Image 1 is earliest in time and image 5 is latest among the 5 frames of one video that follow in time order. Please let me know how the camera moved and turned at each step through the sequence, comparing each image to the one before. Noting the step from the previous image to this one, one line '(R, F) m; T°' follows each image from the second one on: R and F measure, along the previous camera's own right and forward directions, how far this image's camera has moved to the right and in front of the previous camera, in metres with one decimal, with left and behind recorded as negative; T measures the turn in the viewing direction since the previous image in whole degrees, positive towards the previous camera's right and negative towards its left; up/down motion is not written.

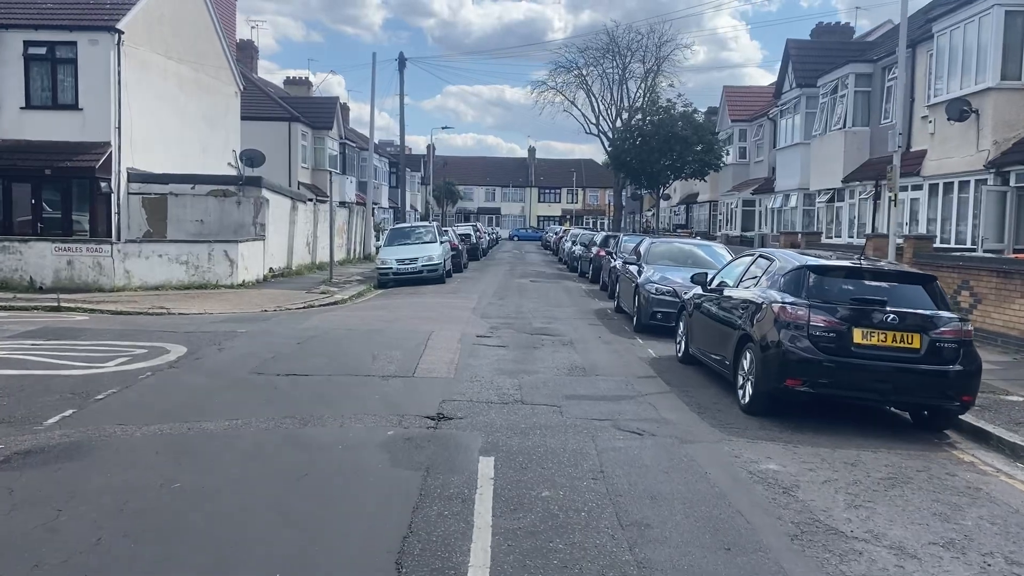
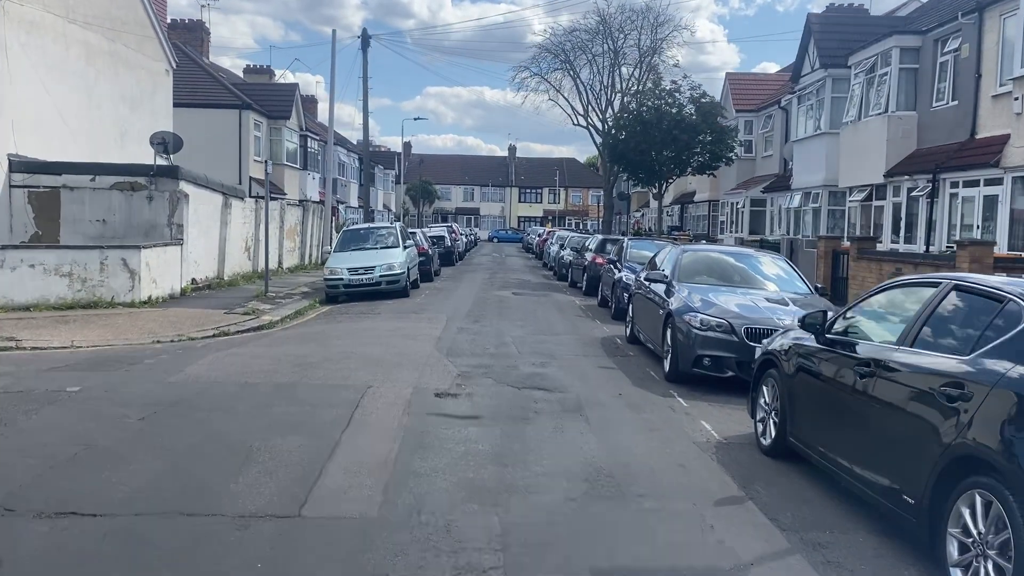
(0.0, +4.4) m; +1°
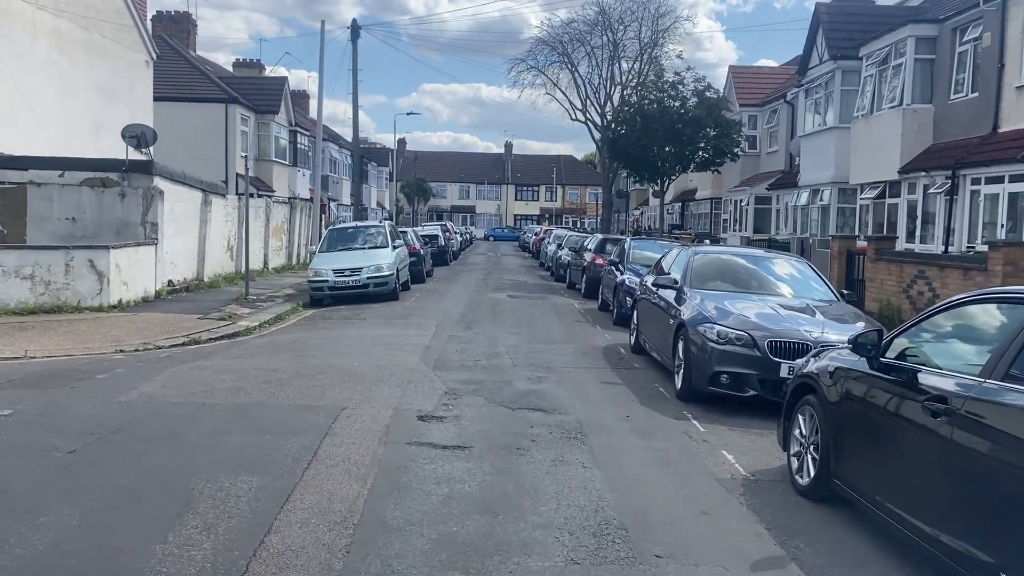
(0.0, +1.0) m; 0°
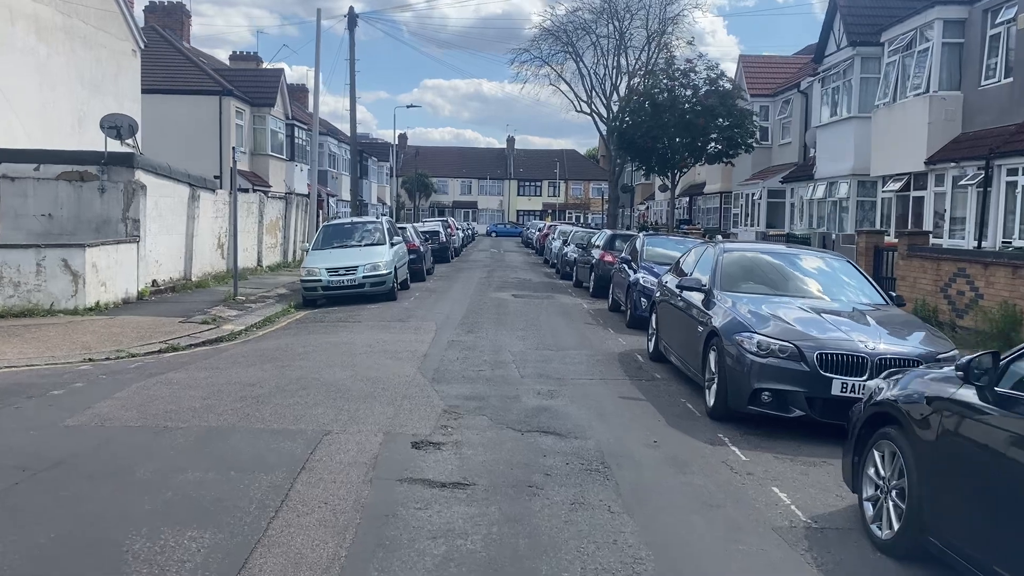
(0.0, +1.1) m; 0°
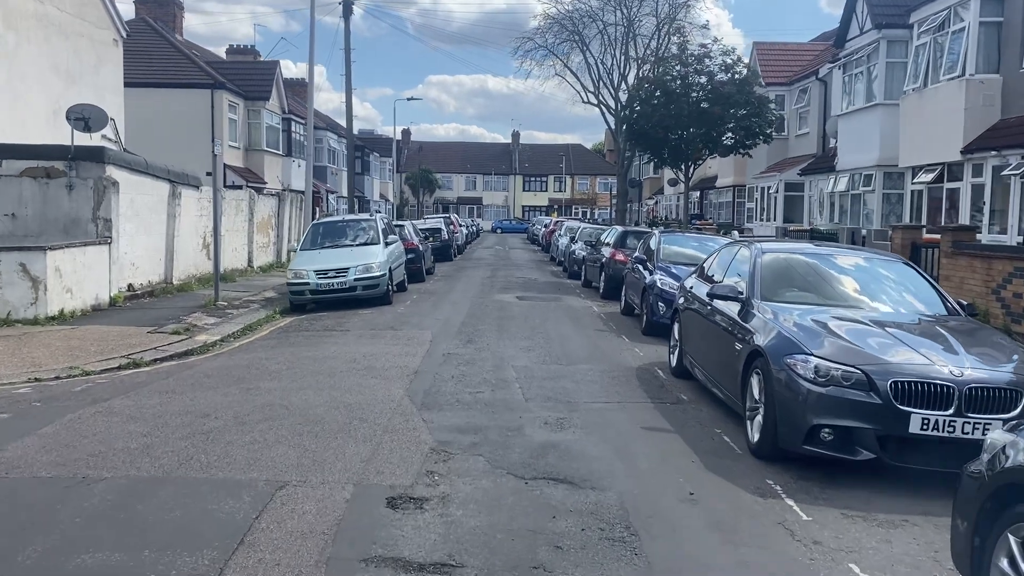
(0.0, +1.3) m; 0°
